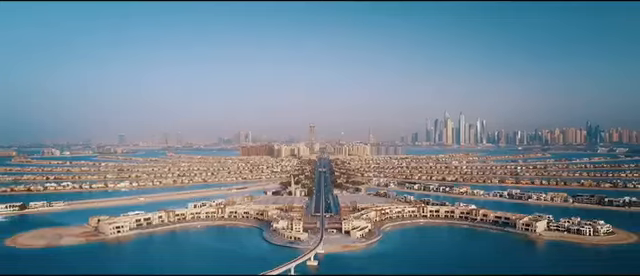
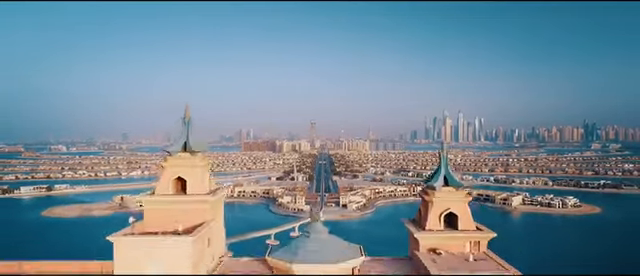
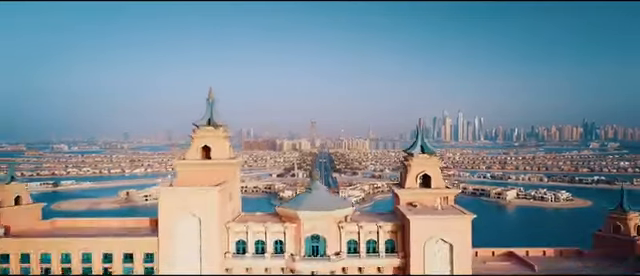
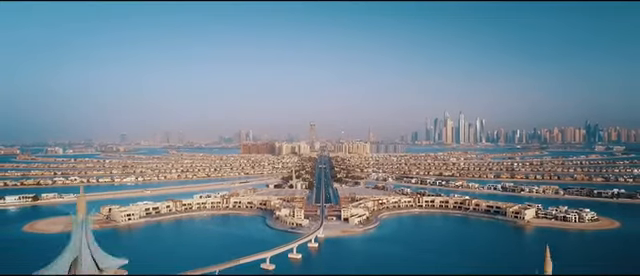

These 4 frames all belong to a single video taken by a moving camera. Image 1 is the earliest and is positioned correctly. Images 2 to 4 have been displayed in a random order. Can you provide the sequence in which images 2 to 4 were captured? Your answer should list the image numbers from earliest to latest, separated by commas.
4, 2, 3
